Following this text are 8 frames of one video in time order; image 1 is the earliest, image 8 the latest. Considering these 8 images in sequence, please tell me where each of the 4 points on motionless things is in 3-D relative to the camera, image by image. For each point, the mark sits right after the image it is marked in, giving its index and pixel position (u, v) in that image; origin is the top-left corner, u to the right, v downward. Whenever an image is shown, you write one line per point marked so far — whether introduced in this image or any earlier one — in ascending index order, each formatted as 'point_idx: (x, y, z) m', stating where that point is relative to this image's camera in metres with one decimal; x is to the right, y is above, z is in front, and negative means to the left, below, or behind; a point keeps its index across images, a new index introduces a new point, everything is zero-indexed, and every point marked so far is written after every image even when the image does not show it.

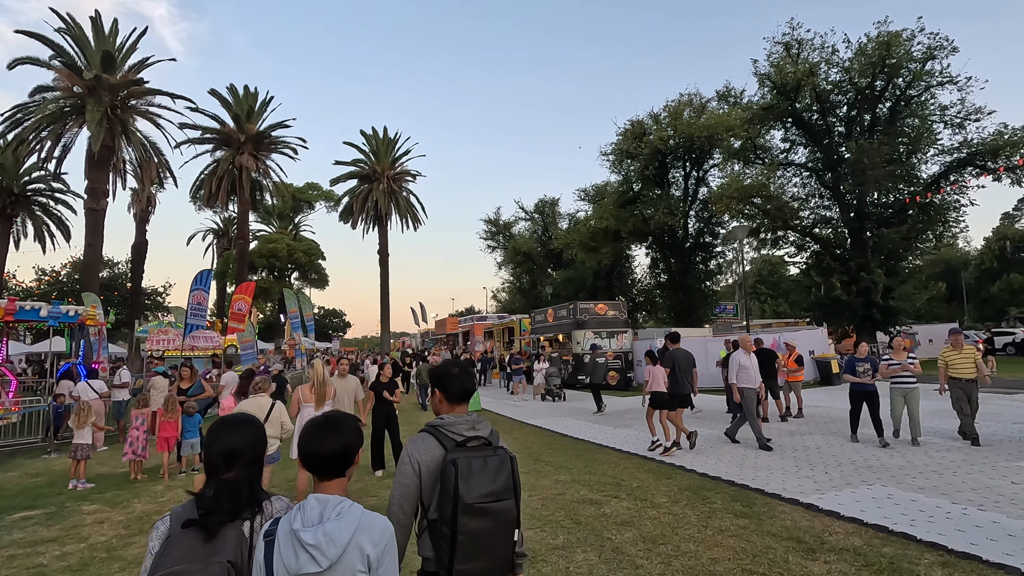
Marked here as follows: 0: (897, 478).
0: (+4.8, -2.4, +6.7) m
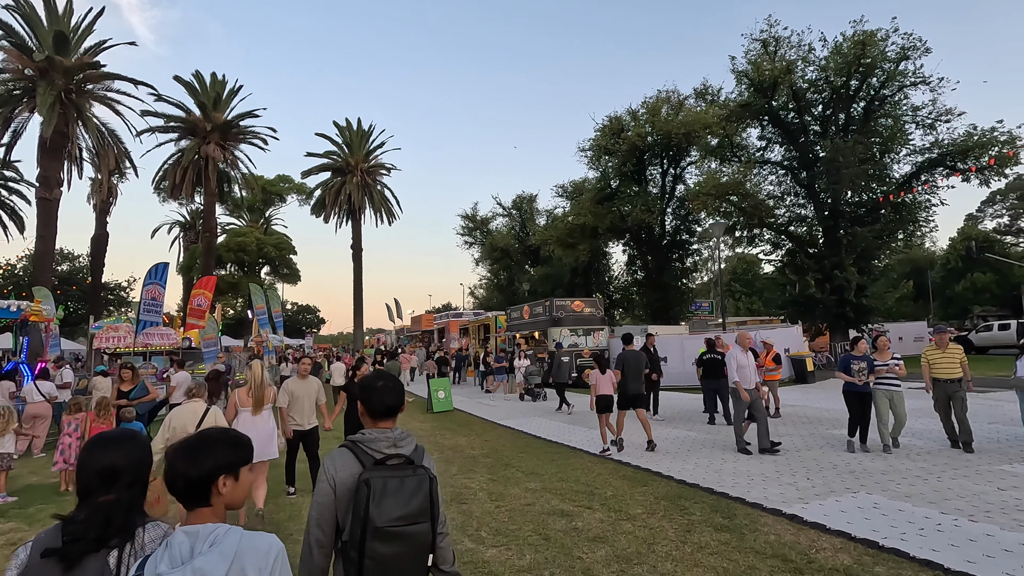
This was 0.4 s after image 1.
0: (+4.4, -2.4, +6.4) m
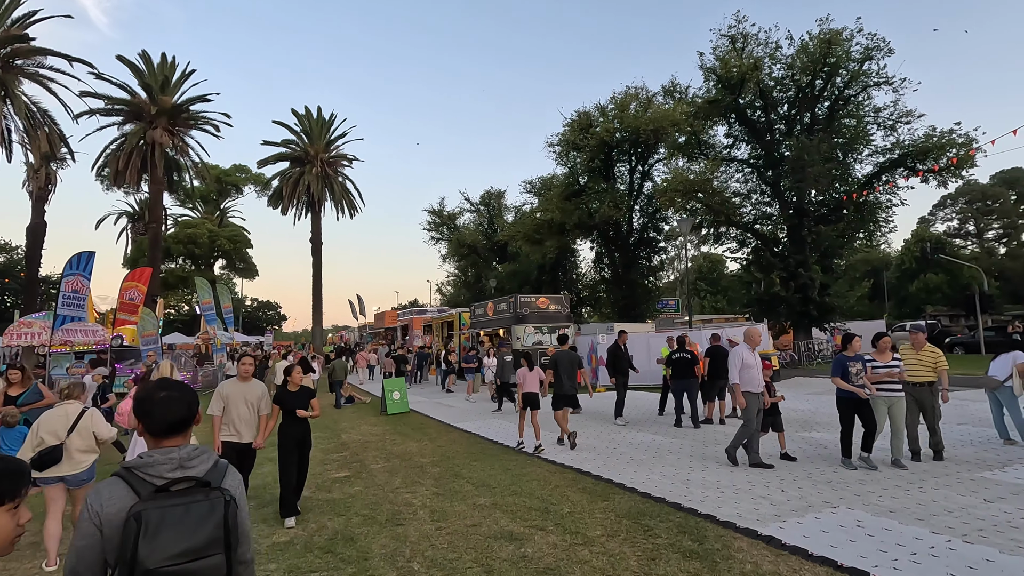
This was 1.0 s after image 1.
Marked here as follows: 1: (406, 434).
0: (+3.8, -2.3, +5.9) m
1: (-2.4, -3.3, +12.2) m
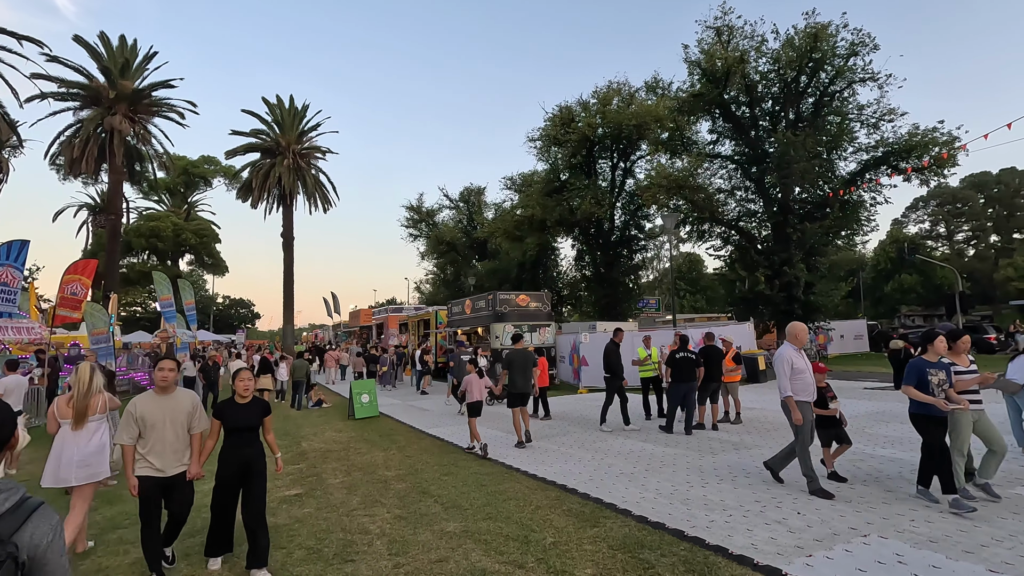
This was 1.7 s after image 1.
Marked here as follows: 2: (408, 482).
0: (+3.6, -2.2, +5.0) m
1: (-2.9, -3.2, +11.2) m
2: (-1.5, -2.8, +7.7) m
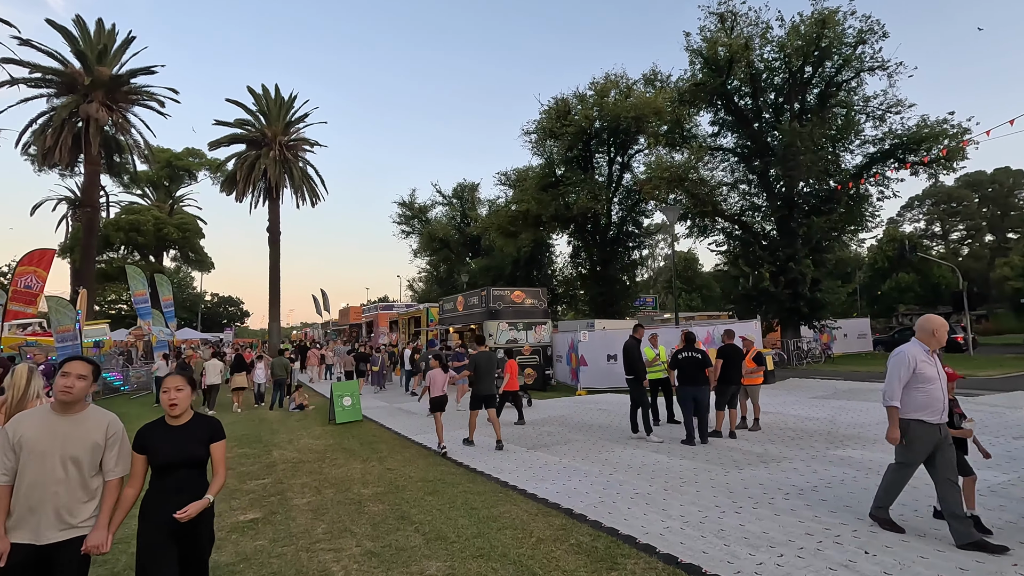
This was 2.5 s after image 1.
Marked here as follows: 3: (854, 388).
0: (+3.6, -2.1, +4.0) m
1: (-3.0, -3.0, +10.0) m
2: (-1.5, -2.6, +6.6) m
3: (+9.8, -2.9, +15.4) m
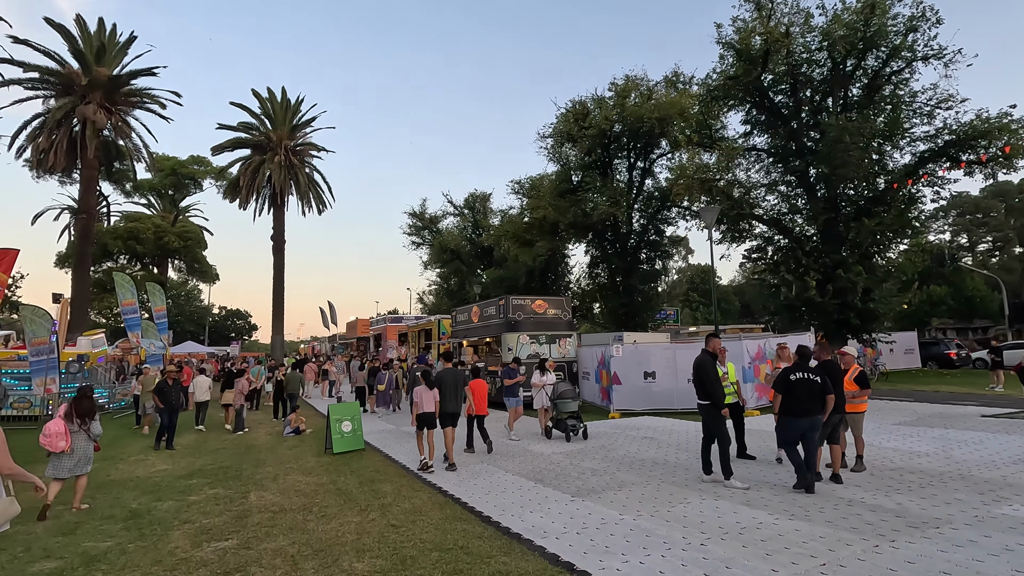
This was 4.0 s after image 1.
0: (+4.0, -1.9, +1.8) m
1: (-2.5, -3.1, +8.0) m
2: (-1.0, -2.6, +4.5) m
3: (+10.4, -3.0, +13.1) m
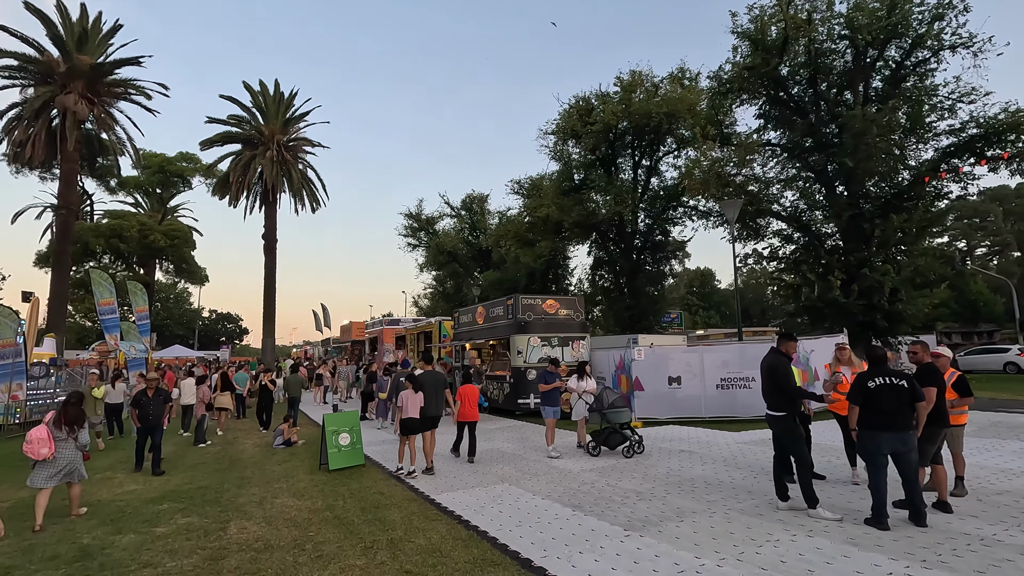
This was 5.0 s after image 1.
0: (+4.5, -1.7, +0.6) m
1: (-2.0, -2.9, +6.6) m
2: (-0.6, -2.4, +3.1) m
3: (+10.8, -2.9, +11.9) m
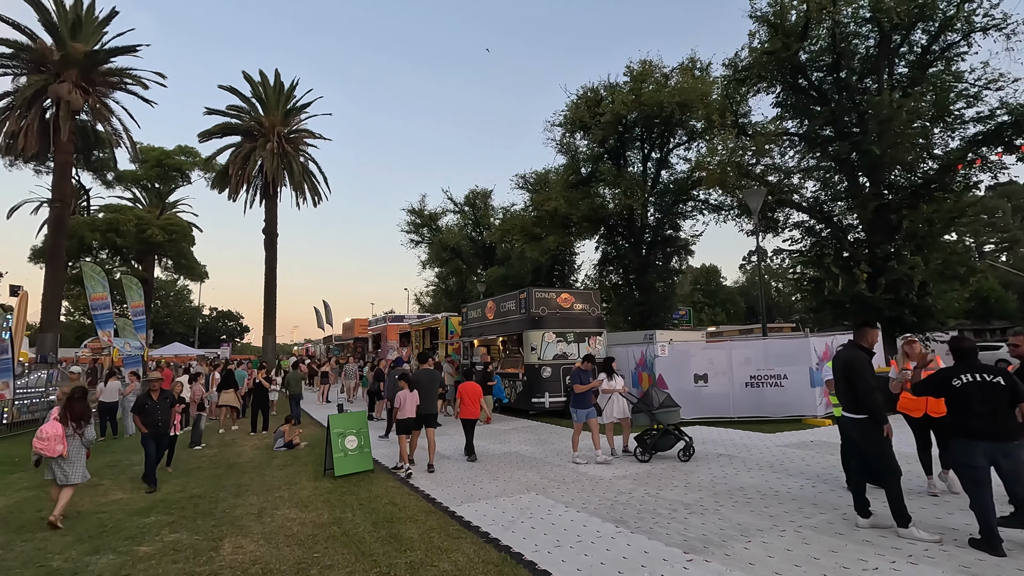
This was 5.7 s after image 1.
0: (+4.9, -1.6, -0.3) m
1: (-1.6, -2.7, +5.7) m
2: (-0.2, -2.2, +2.3) m
3: (+11.2, -2.7, +11.0) m
